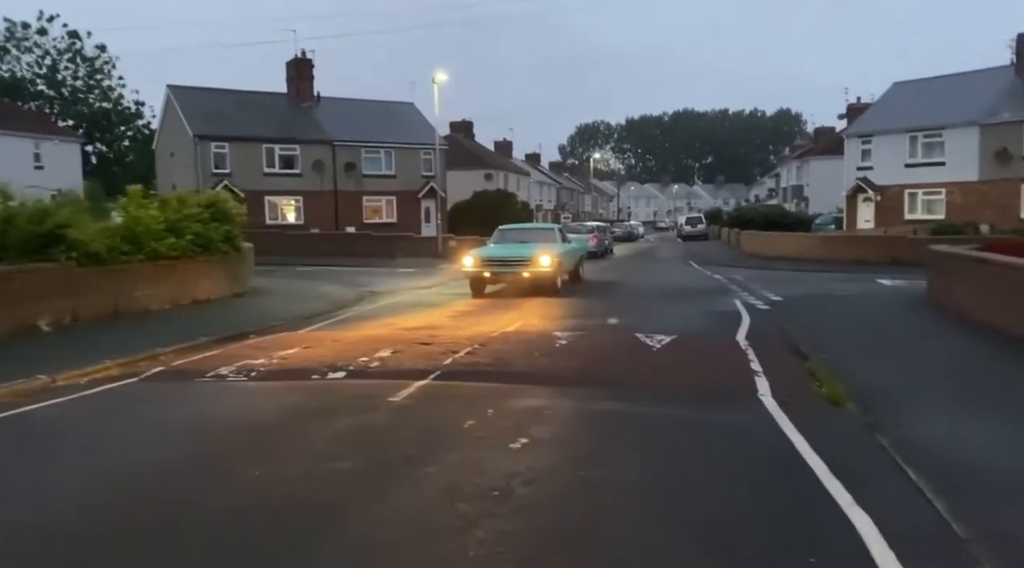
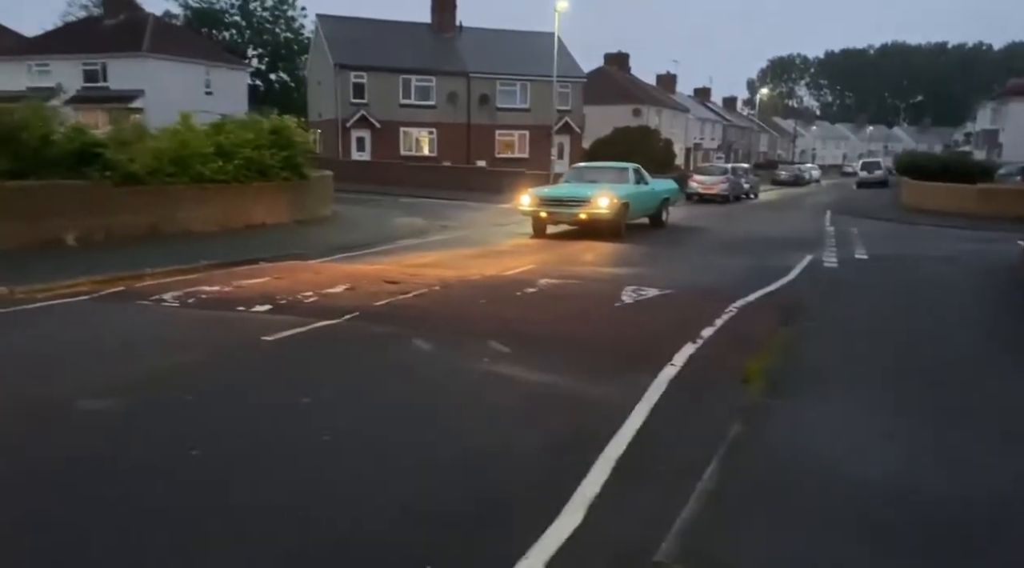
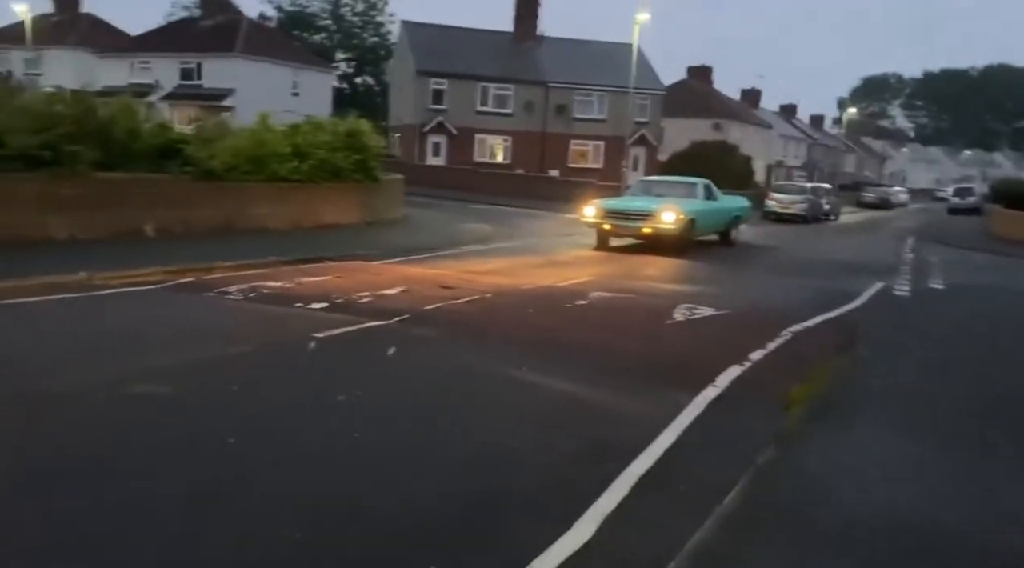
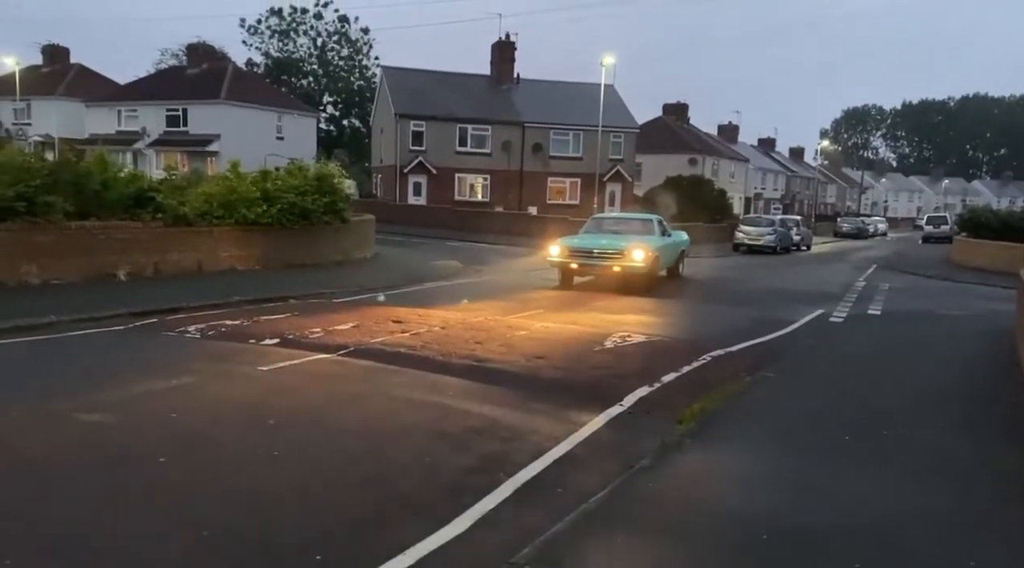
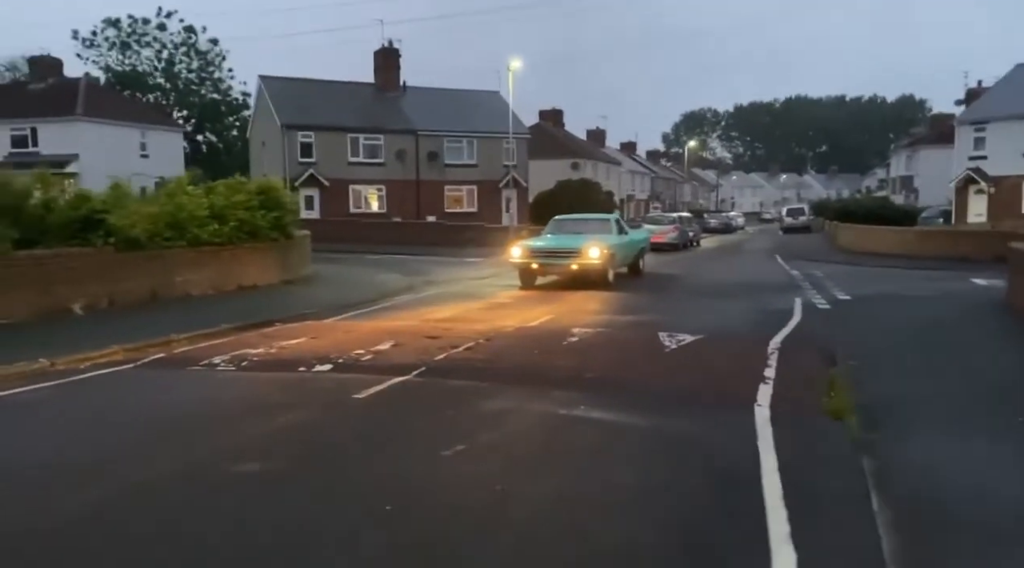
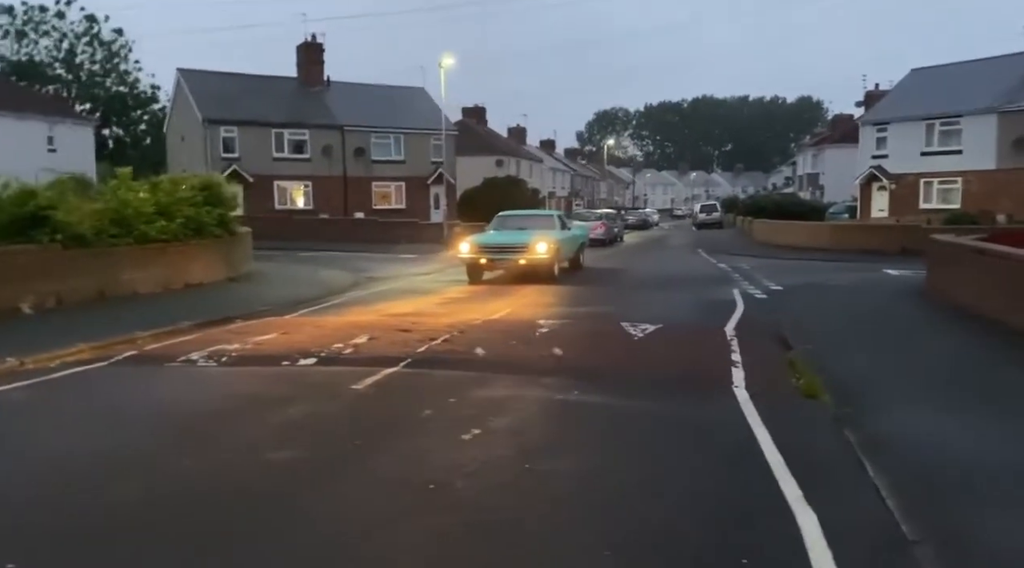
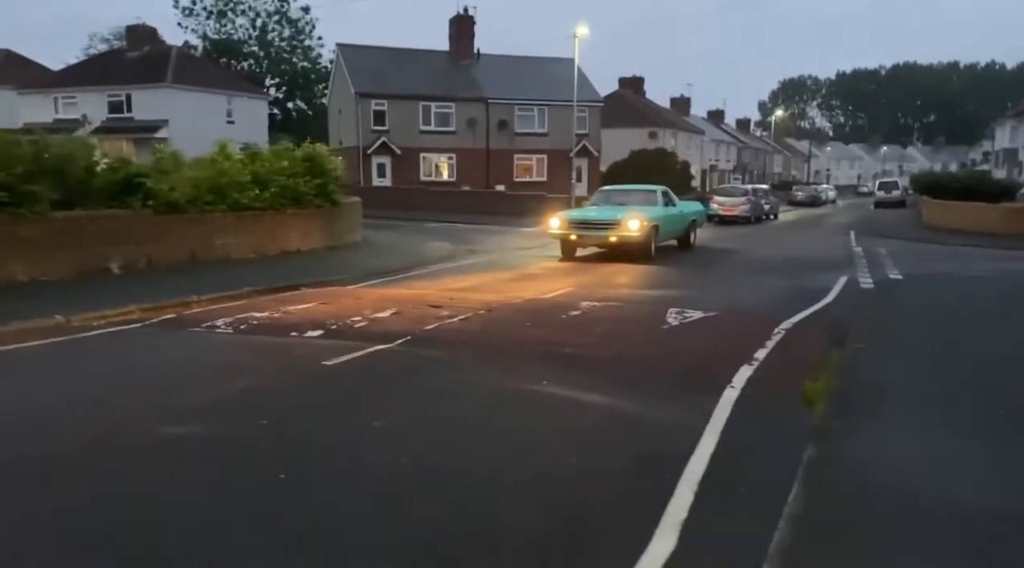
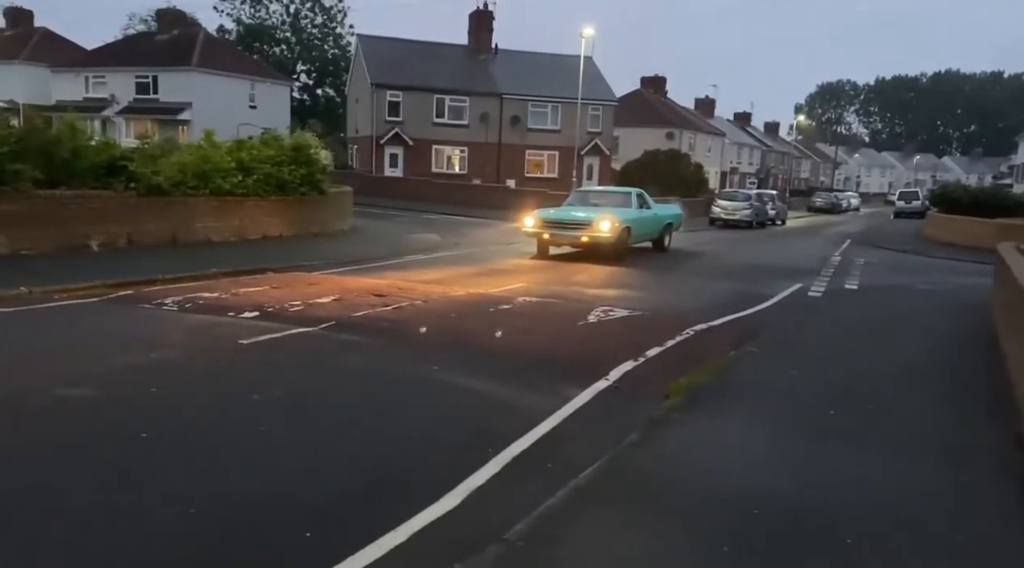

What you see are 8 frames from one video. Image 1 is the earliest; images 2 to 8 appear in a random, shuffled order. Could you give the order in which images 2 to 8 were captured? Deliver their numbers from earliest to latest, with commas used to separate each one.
6, 5, 7, 2, 3, 8, 4
